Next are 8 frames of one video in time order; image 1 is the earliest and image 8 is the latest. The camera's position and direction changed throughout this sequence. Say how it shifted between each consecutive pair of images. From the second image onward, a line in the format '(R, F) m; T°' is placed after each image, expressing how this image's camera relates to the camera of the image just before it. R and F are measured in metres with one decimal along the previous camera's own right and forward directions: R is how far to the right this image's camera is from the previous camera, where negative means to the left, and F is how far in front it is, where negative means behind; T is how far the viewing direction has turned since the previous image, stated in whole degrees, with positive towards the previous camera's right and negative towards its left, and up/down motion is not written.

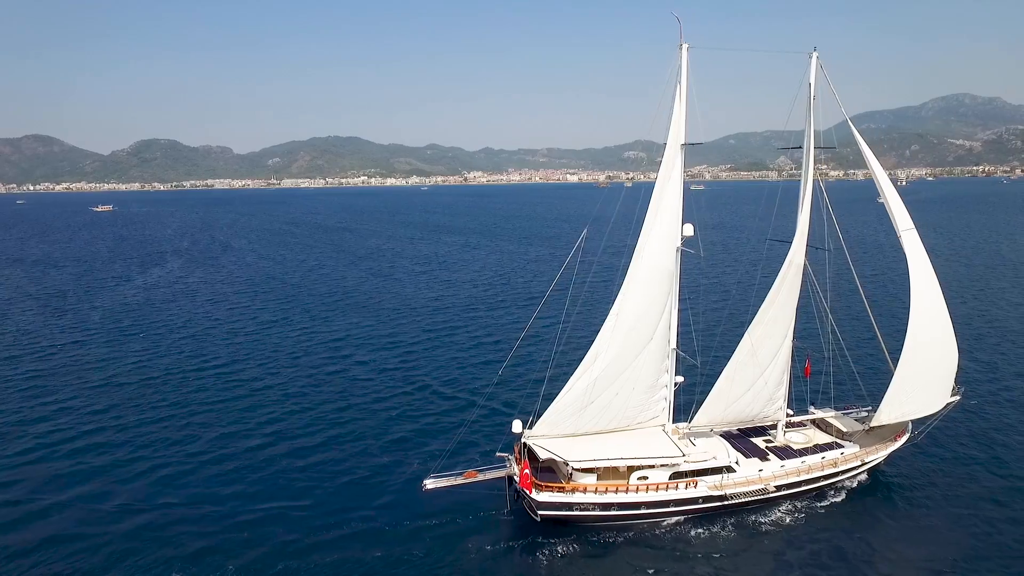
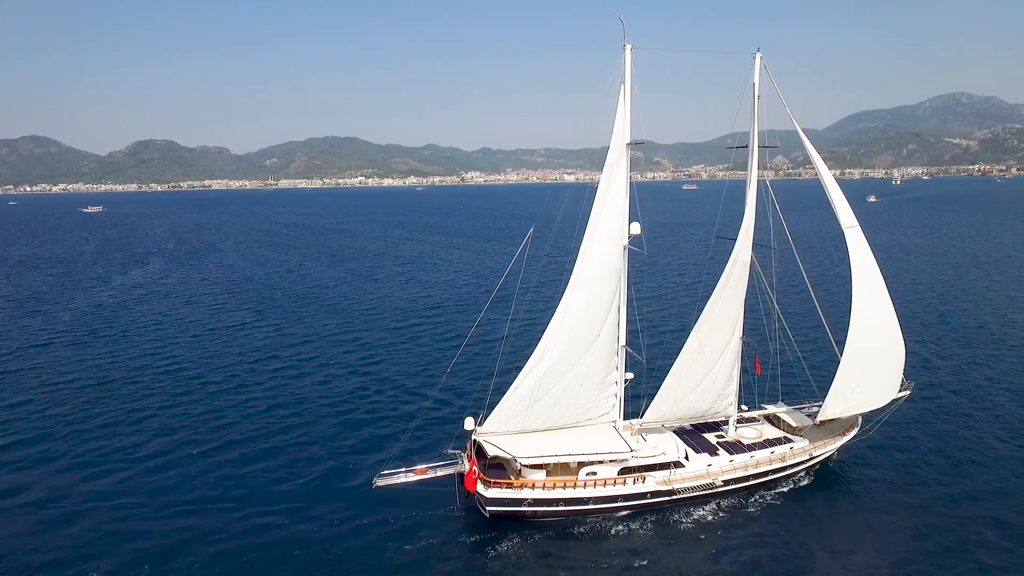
(+2.0, -0.3) m; +1°
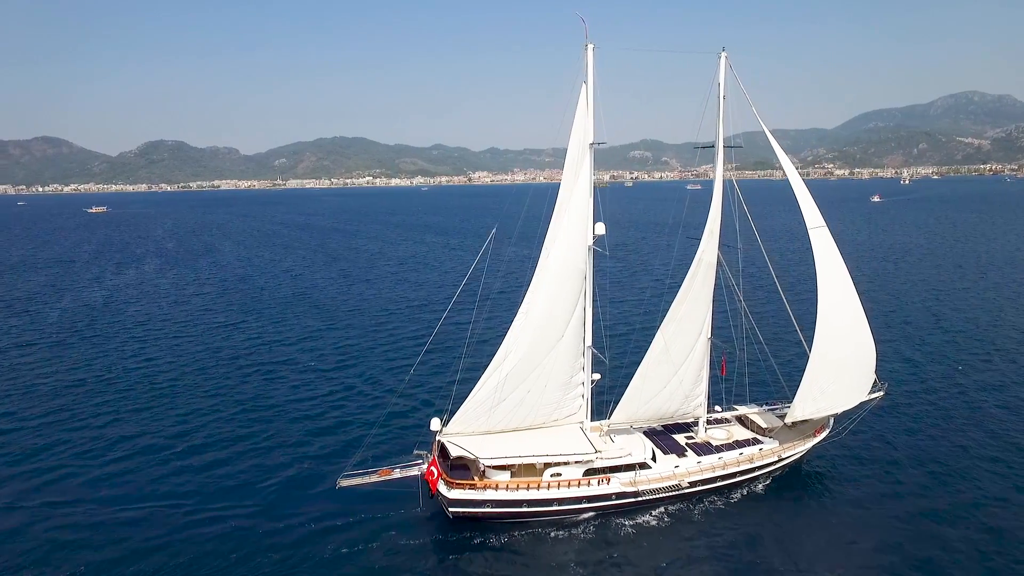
(+1.8, +0.1) m; 0°
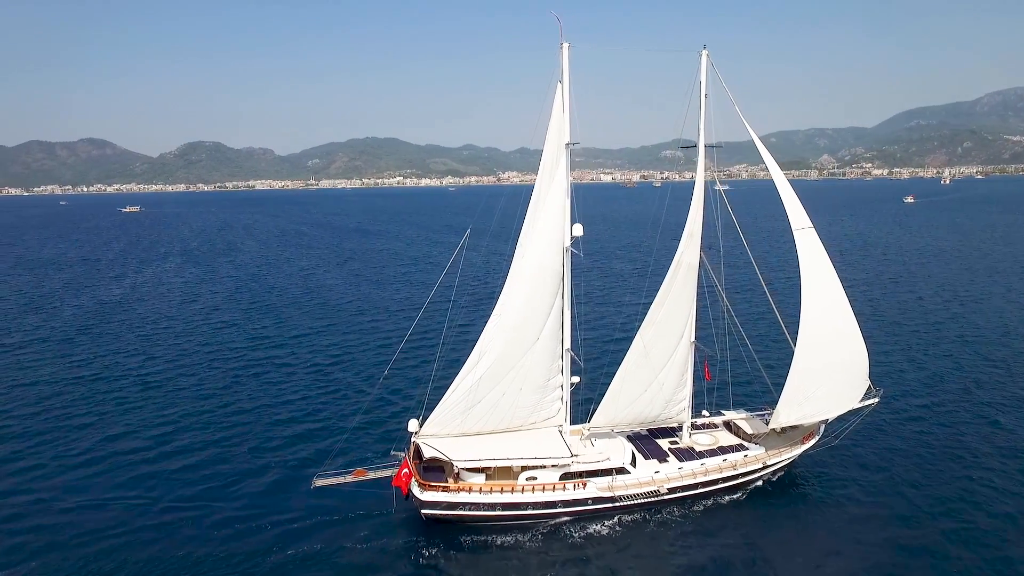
(+2.1, +0.3) m; -2°
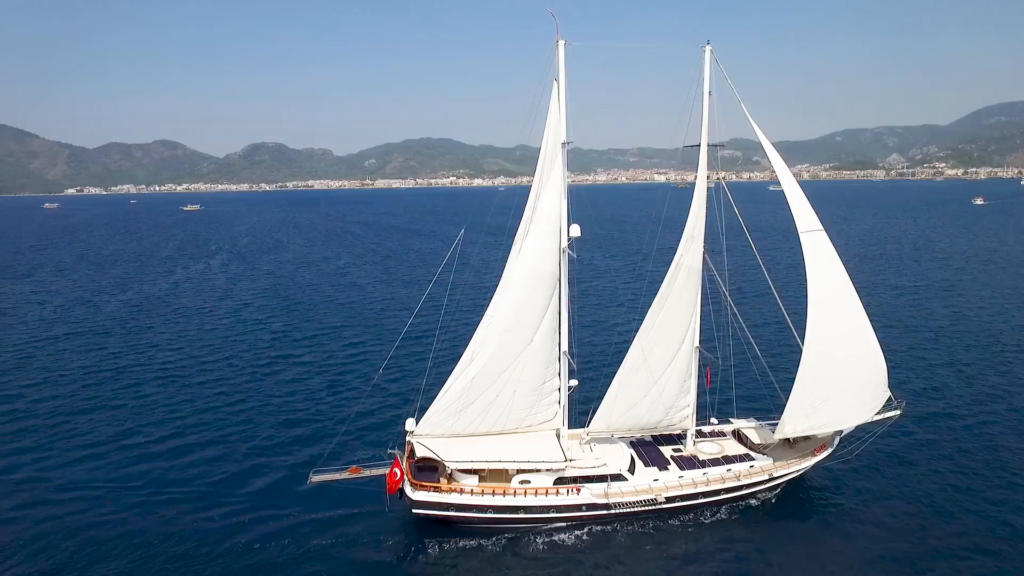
(+2.2, +0.4) m; -4°
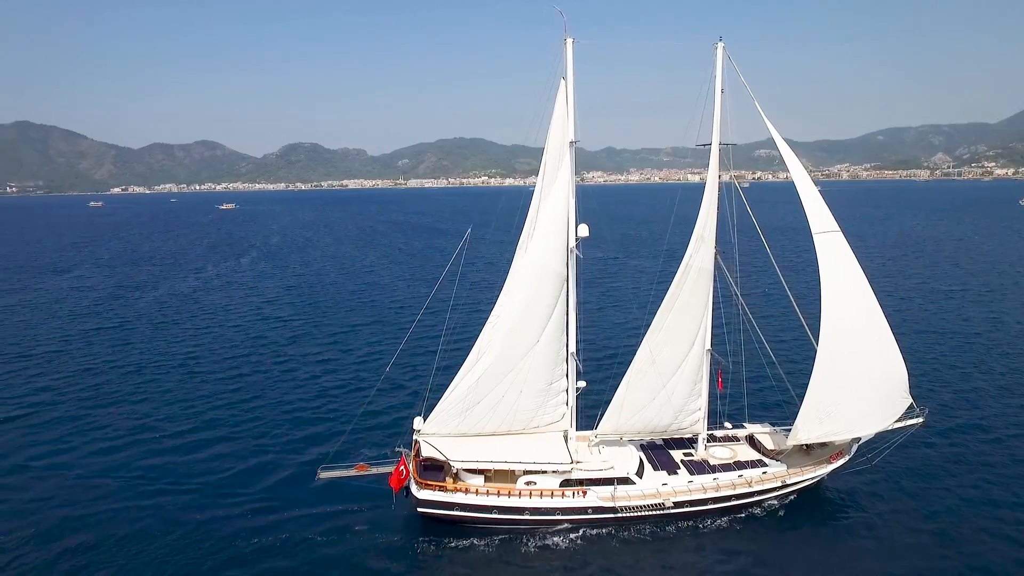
(+0.9, +0.2) m; -3°
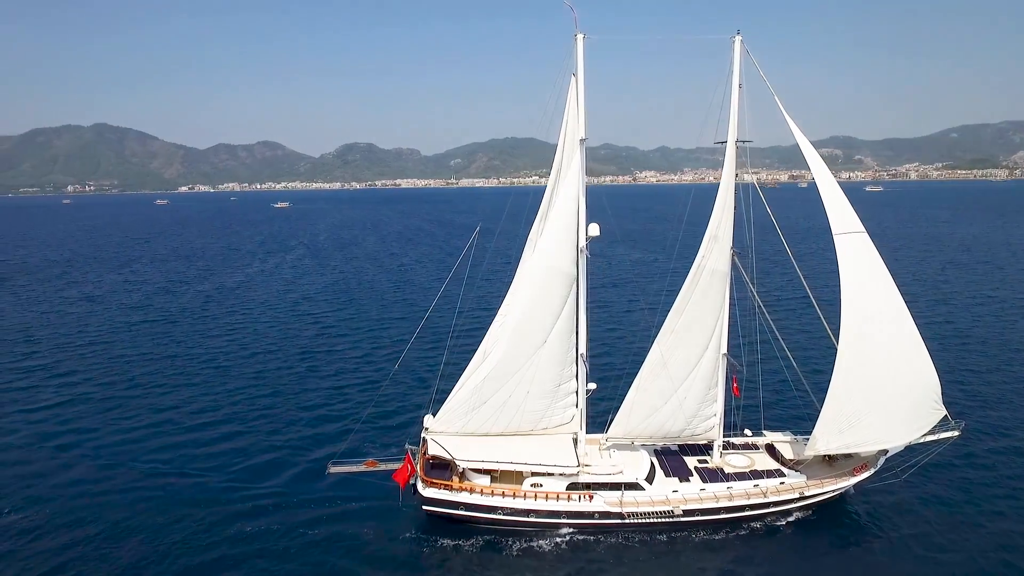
(+1.6, +0.3) m; -4°
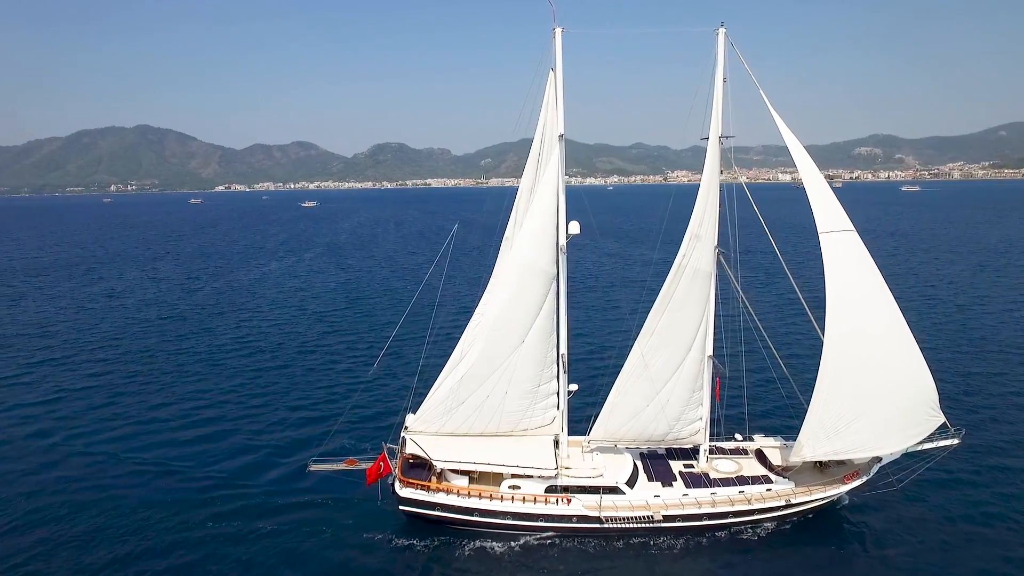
(+2.0, +0.5) m; -2°
